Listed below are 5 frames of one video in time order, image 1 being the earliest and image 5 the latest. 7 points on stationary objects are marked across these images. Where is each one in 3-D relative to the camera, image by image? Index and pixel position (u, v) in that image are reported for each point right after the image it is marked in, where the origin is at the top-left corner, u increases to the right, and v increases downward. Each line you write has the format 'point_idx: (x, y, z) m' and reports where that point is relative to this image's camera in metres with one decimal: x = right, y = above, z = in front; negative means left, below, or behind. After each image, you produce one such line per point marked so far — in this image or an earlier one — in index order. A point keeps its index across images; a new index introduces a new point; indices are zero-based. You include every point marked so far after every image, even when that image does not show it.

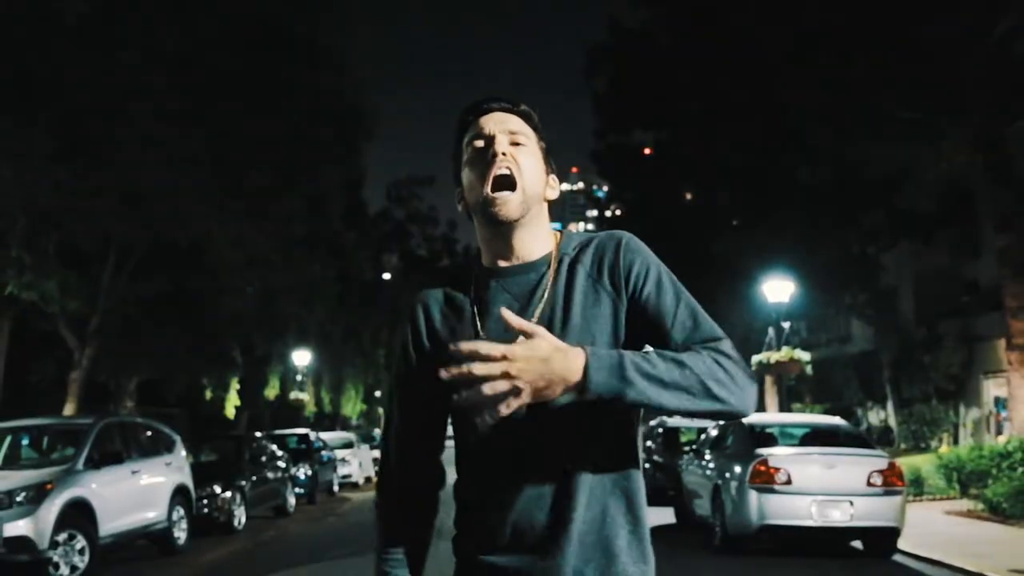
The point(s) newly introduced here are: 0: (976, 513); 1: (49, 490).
0: (+5.8, -2.8, +15.6) m
1: (-3.9, -1.7, +10.5) m
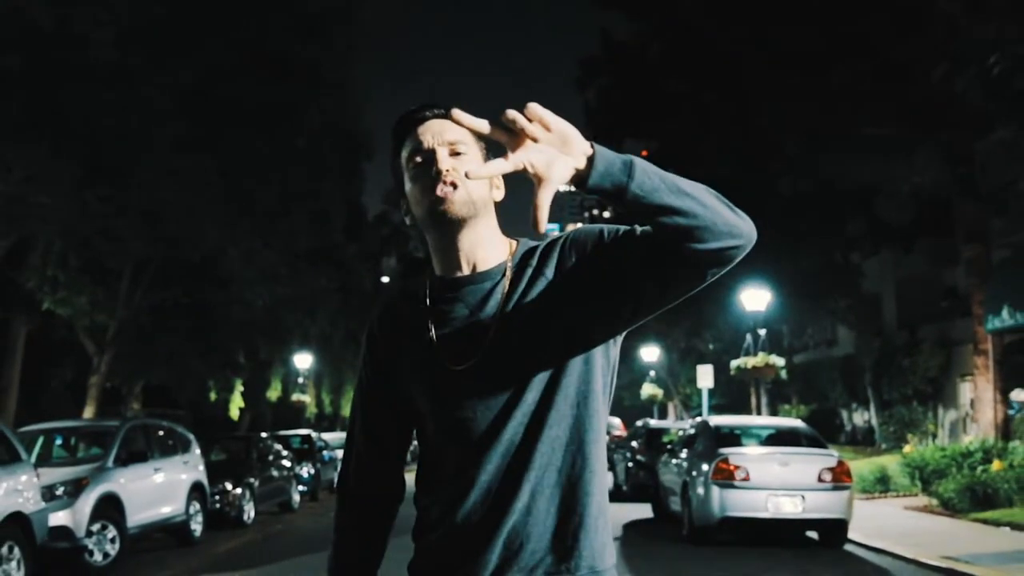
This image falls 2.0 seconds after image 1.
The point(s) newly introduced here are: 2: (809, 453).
0: (+5.7, -3.0, +16.8) m
1: (-4.0, -1.9, +11.7) m
2: (+3.1, -1.7, +13.0) m
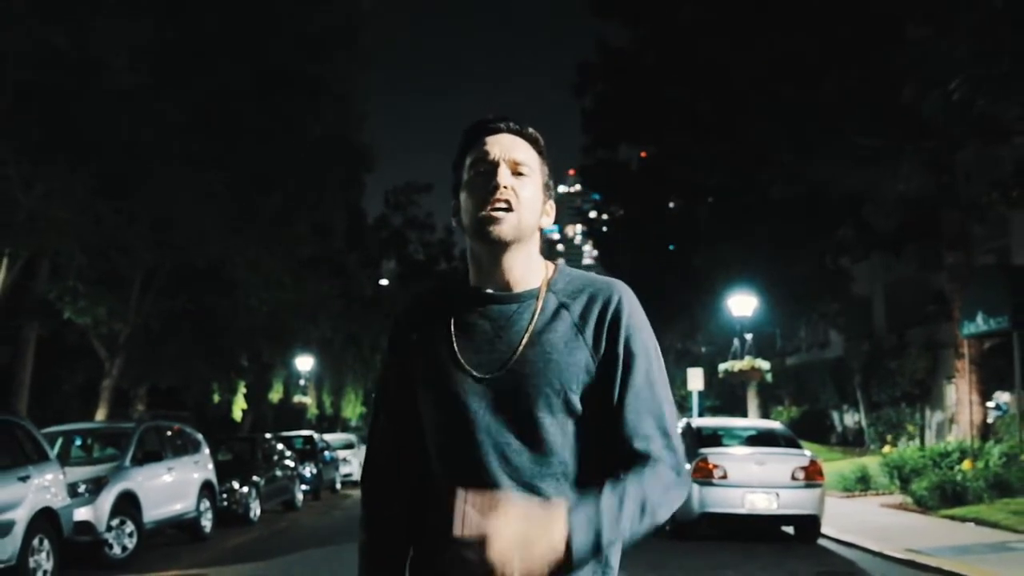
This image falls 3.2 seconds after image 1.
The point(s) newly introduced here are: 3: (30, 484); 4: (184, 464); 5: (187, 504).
0: (+5.6, -3.1, +17.6) m
1: (-4.1, -2.0, +12.5) m
2: (+3.0, -1.8, +13.8) m
3: (-3.9, -1.6, +10.1) m
4: (-4.0, -2.1, +15.1) m
5: (-3.9, -2.6, +14.9) m
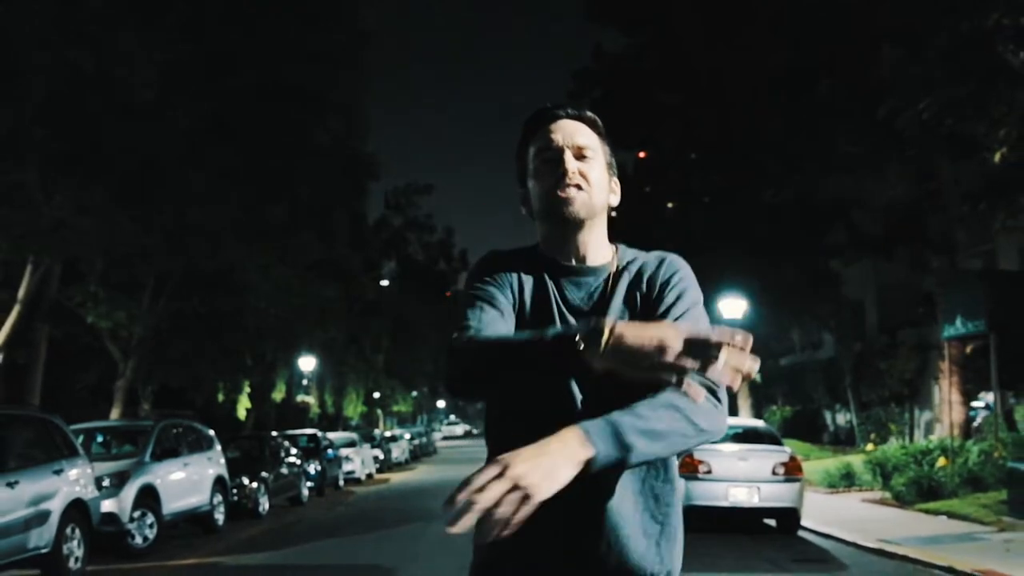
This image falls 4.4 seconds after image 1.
0: (+5.6, -3.2, +18.4) m
1: (-4.1, -2.0, +13.3) m
2: (+3.0, -1.9, +14.6) m
3: (-4.0, -1.7, +10.9) m
4: (-4.0, -2.2, +15.9) m
5: (-3.9, -2.7, +15.7) m
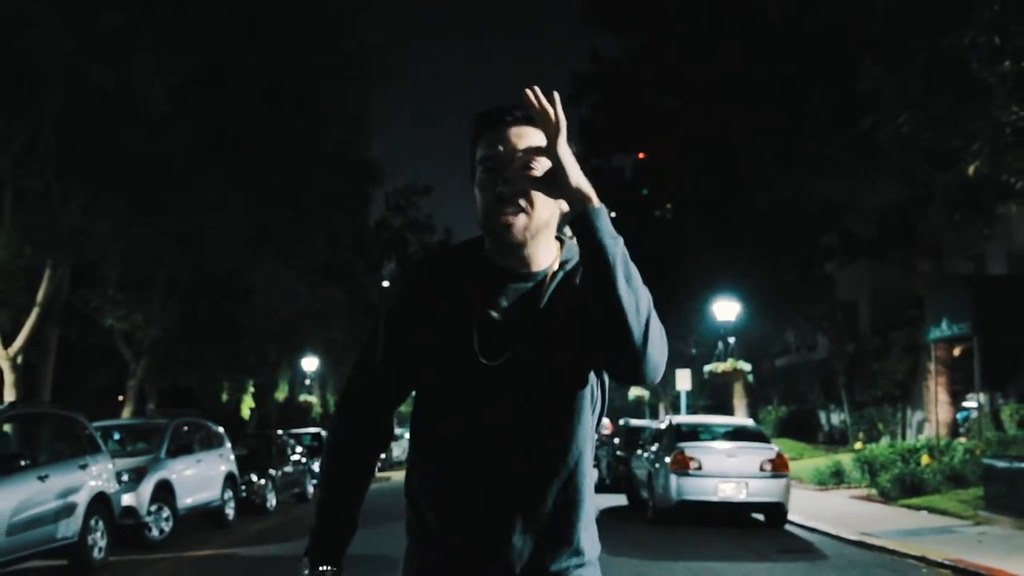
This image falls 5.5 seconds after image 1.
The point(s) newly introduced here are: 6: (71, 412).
0: (+5.6, -3.2, +19.1) m
1: (-4.1, -2.1, +13.9) m
2: (+3.0, -2.0, +15.2) m
3: (-4.0, -1.7, +11.6) m
4: (-4.0, -2.3, +16.5) m
5: (-3.9, -2.7, +16.3) m
6: (-4.2, -1.2, +11.8) m
